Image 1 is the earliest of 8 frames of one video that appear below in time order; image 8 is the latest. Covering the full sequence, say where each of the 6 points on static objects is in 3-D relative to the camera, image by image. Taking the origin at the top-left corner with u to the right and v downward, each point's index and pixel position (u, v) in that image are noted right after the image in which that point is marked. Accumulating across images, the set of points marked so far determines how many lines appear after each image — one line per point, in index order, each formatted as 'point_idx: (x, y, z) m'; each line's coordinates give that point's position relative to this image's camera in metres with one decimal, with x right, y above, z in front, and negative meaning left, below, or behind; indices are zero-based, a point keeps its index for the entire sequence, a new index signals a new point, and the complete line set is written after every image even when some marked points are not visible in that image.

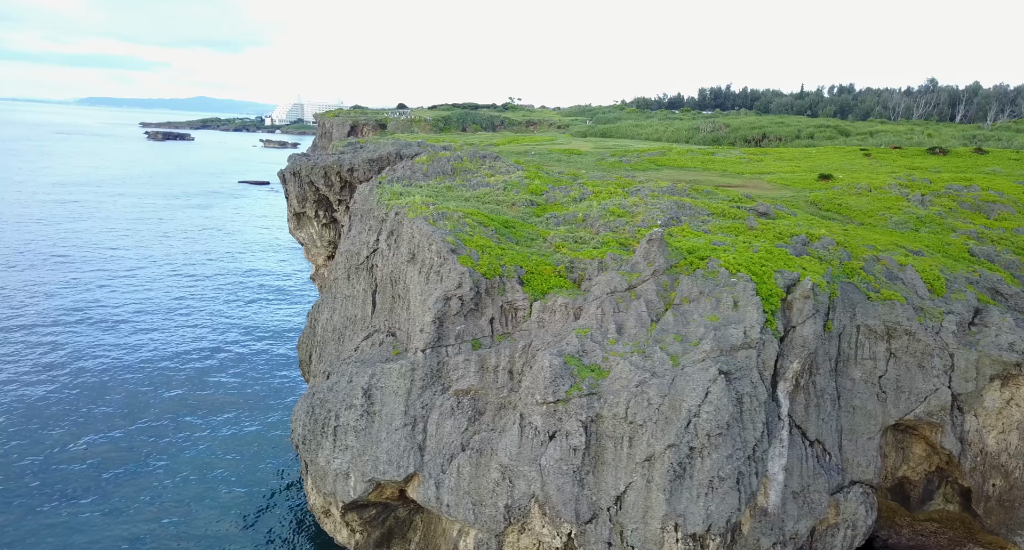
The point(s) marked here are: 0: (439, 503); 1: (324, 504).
0: (-1.5, -4.9, +13.0) m
1: (-4.7, -5.8, +15.5) m
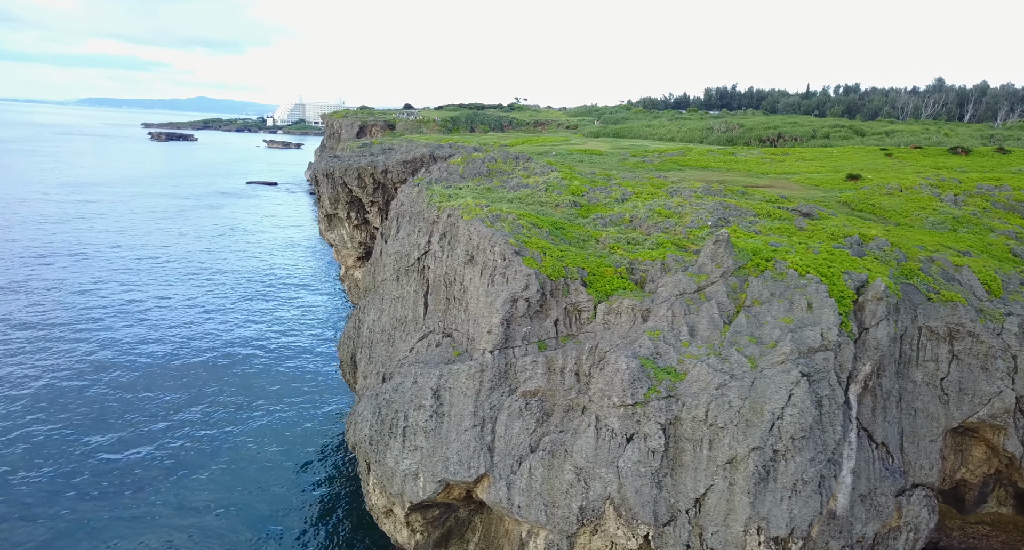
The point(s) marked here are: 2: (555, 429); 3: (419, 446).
0: (0.0, -4.9, +13.1) m
1: (-3.1, -5.8, +15.6) m
2: (+0.9, -3.3, +13.2) m
3: (-2.0, -3.9, +14.1) m
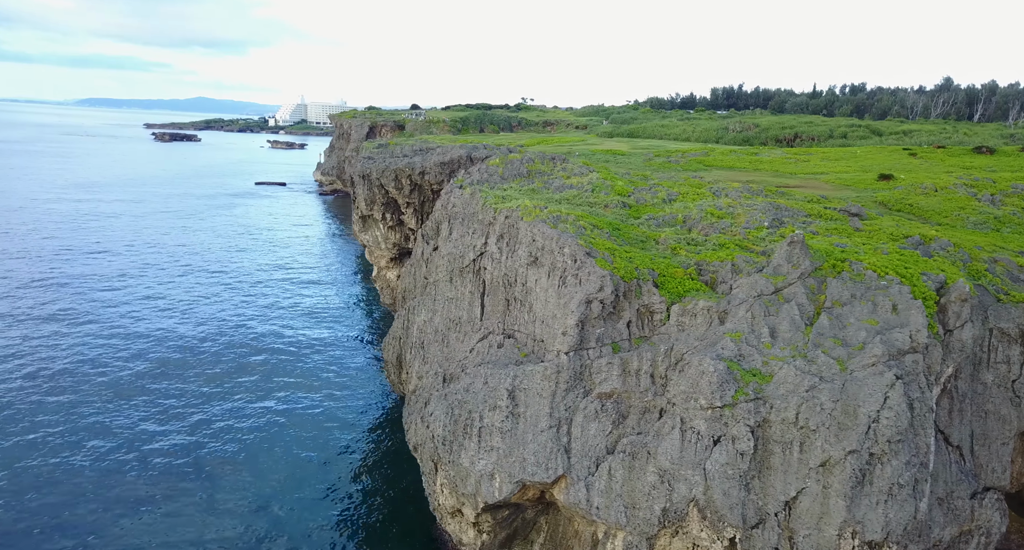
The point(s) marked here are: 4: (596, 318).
0: (+1.7, -4.9, +13.1) m
1: (-1.4, -5.8, +15.7) m
2: (+2.6, -3.4, +13.2) m
3: (-0.3, -4.0, +14.1) m
4: (+2.0, -1.0, +14.1) m
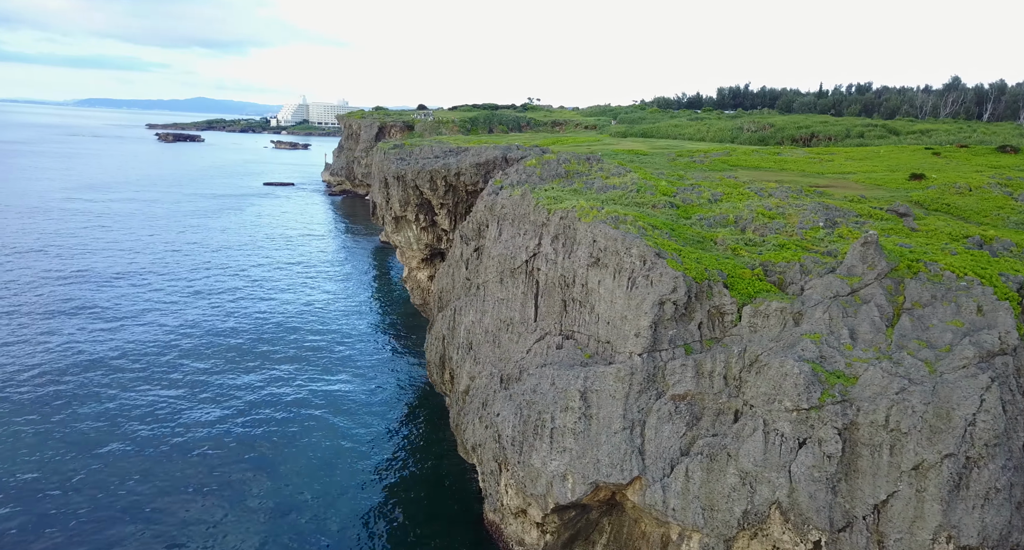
0: (+3.3, -5.0, +13.0) m
1: (+0.3, -5.9, +15.7) m
2: (+4.2, -3.4, +13.1) m
3: (+1.3, -4.0, +14.1) m
4: (+3.6, -1.0, +14.1) m
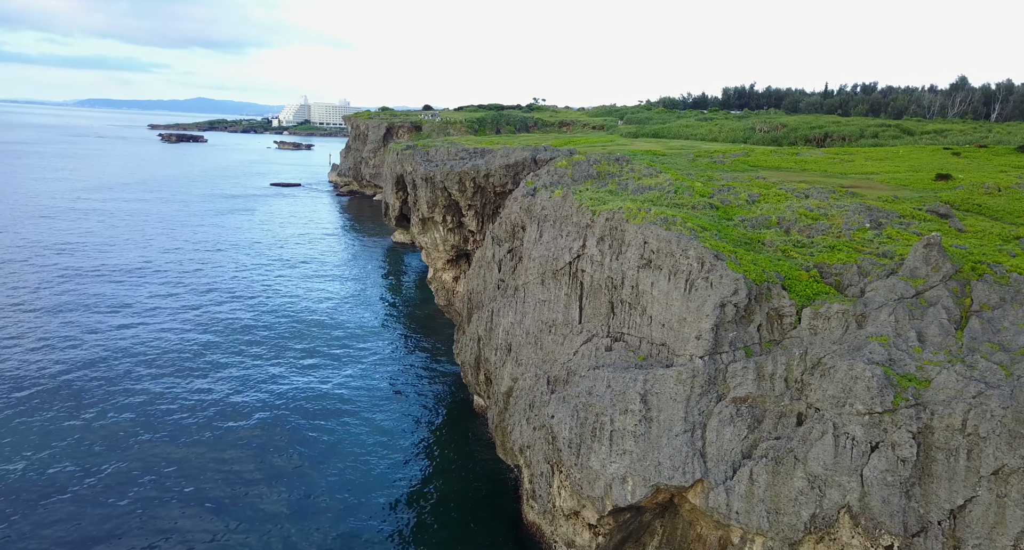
0: (+4.6, -5.0, +13.0) m
1: (+1.7, -5.9, +15.7) m
2: (+5.5, -3.4, +13.0) m
3: (+2.6, -4.0, +14.0) m
4: (+4.9, -1.1, +14.0) m
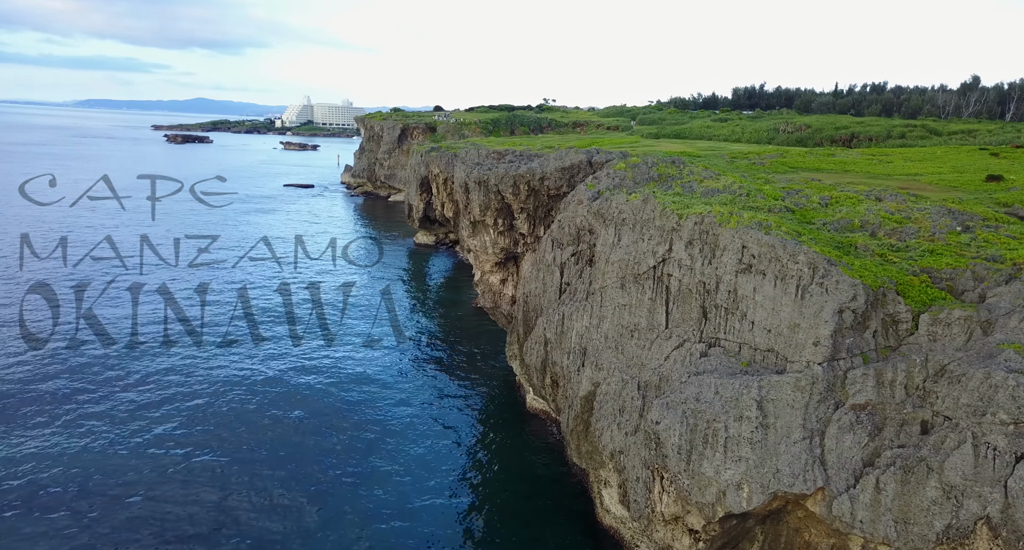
0: (+7.1, -5.1, +12.8) m
1: (+4.3, -6.0, +15.5) m
2: (+8.1, -3.5, +12.8) m
3: (+5.2, -4.1, +13.9) m
4: (+7.5, -1.2, +13.8) m
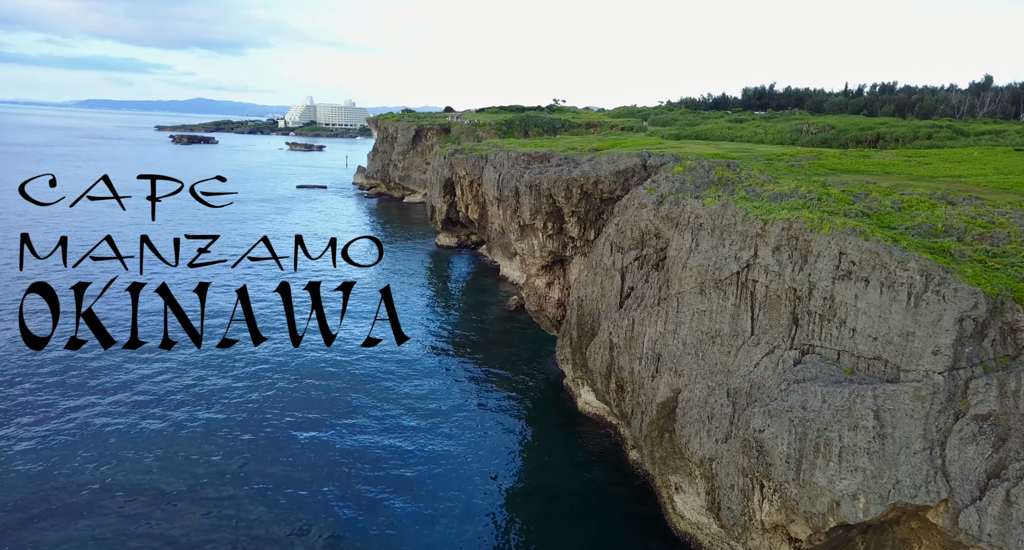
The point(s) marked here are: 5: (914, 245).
0: (+9.6, -5.3, +12.5) m
1: (+6.8, -6.2, +15.4) m
2: (+10.6, -3.7, +12.5) m
3: (+7.7, -4.3, +13.7) m
4: (+10.0, -1.4, +13.5) m
5: (+11.5, +0.8, +17.4) m
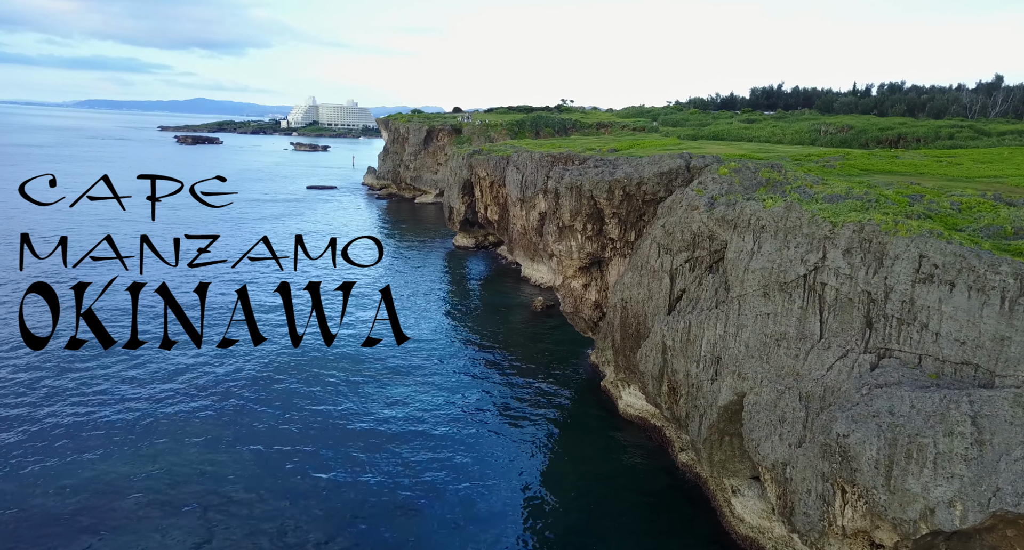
0: (+11.6, -5.4, +12.3) m
1: (+8.8, -6.3, +15.2) m
2: (+12.5, -3.8, +12.2) m
3: (+9.7, -4.4, +13.5) m
4: (+12.0, -1.5, +13.3) m
5: (+13.6, +0.7, +17.1) m
